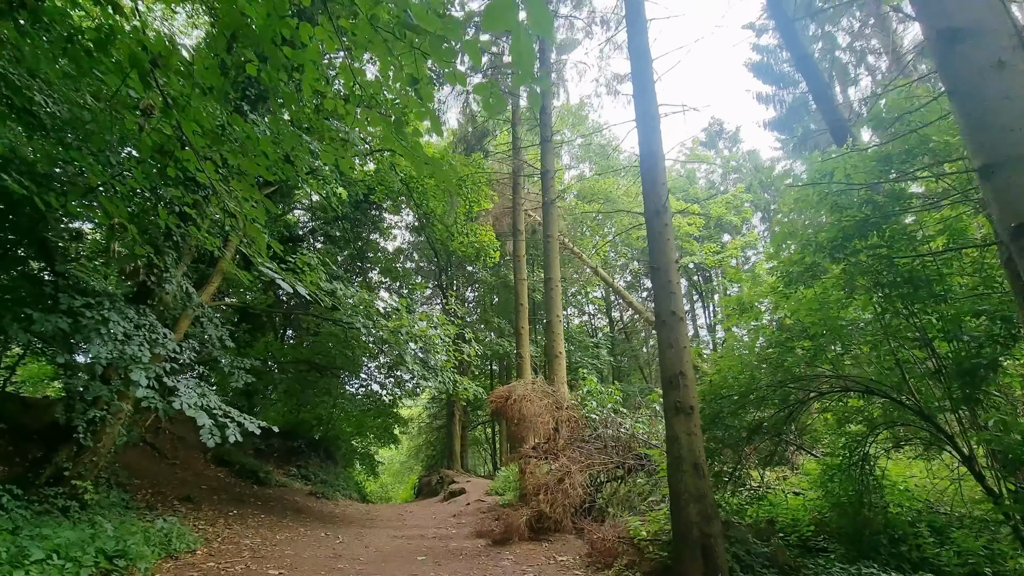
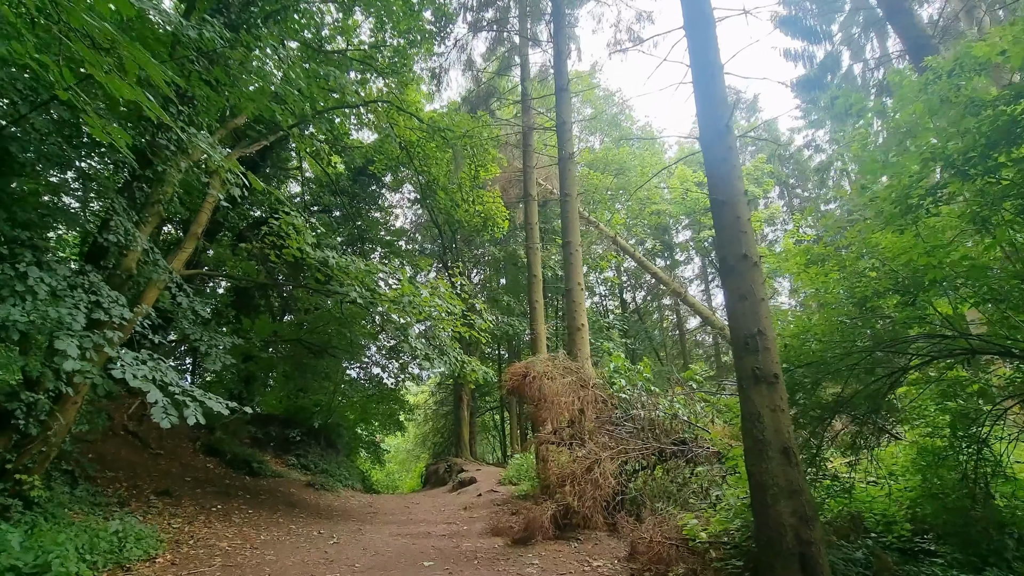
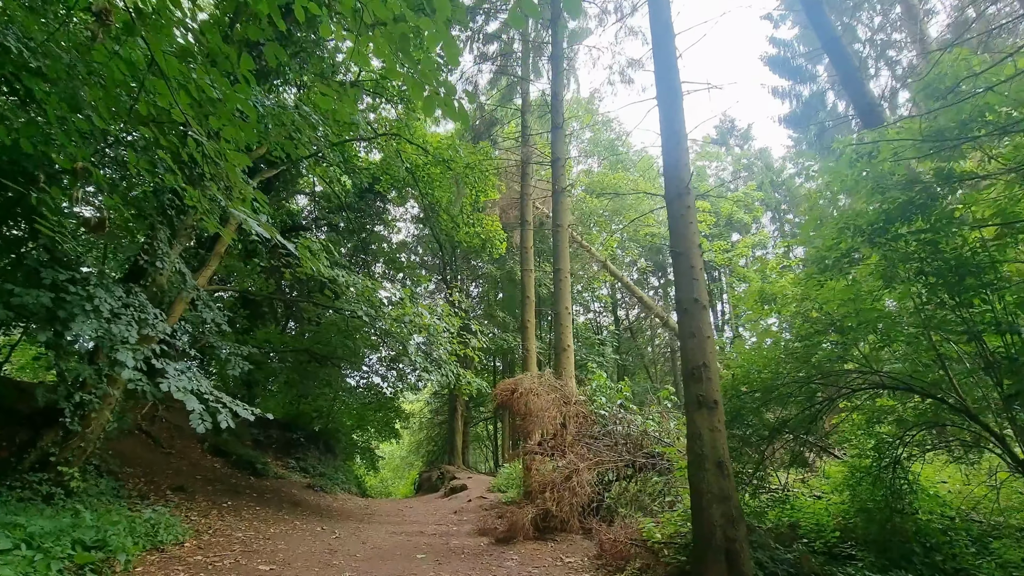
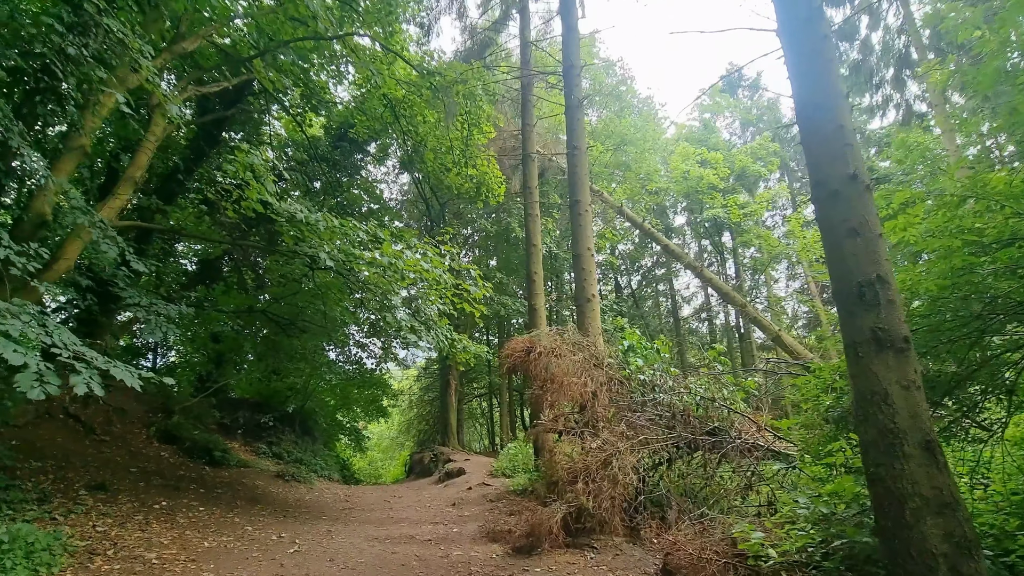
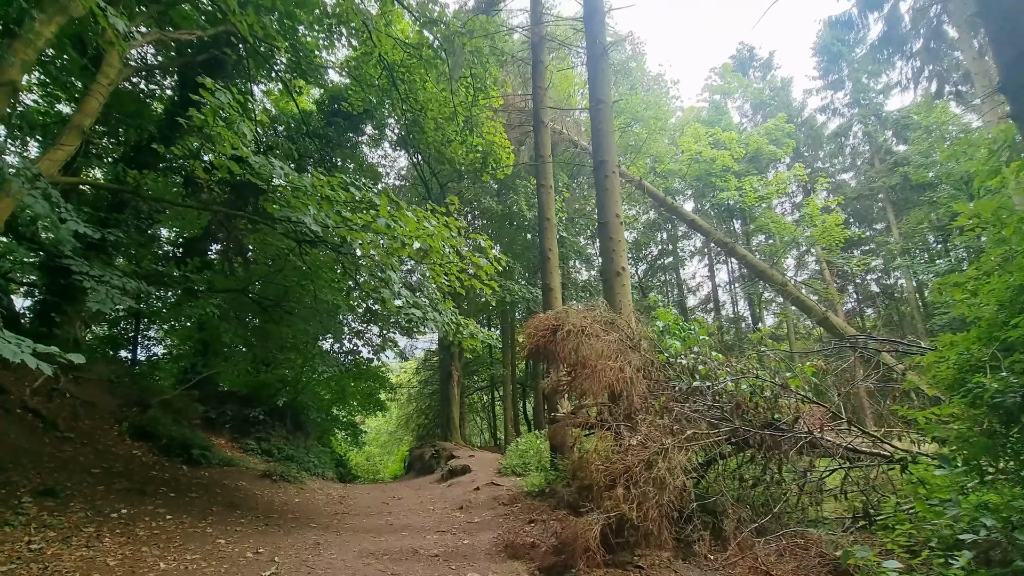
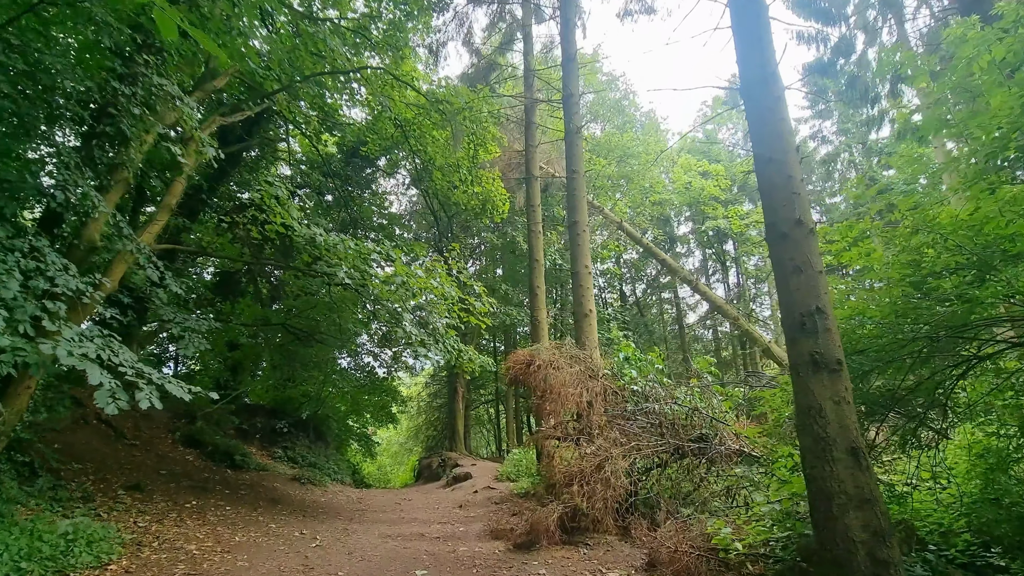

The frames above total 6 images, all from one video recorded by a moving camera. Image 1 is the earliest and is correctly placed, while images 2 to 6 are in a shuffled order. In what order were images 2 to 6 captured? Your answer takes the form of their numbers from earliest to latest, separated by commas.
3, 2, 6, 4, 5
